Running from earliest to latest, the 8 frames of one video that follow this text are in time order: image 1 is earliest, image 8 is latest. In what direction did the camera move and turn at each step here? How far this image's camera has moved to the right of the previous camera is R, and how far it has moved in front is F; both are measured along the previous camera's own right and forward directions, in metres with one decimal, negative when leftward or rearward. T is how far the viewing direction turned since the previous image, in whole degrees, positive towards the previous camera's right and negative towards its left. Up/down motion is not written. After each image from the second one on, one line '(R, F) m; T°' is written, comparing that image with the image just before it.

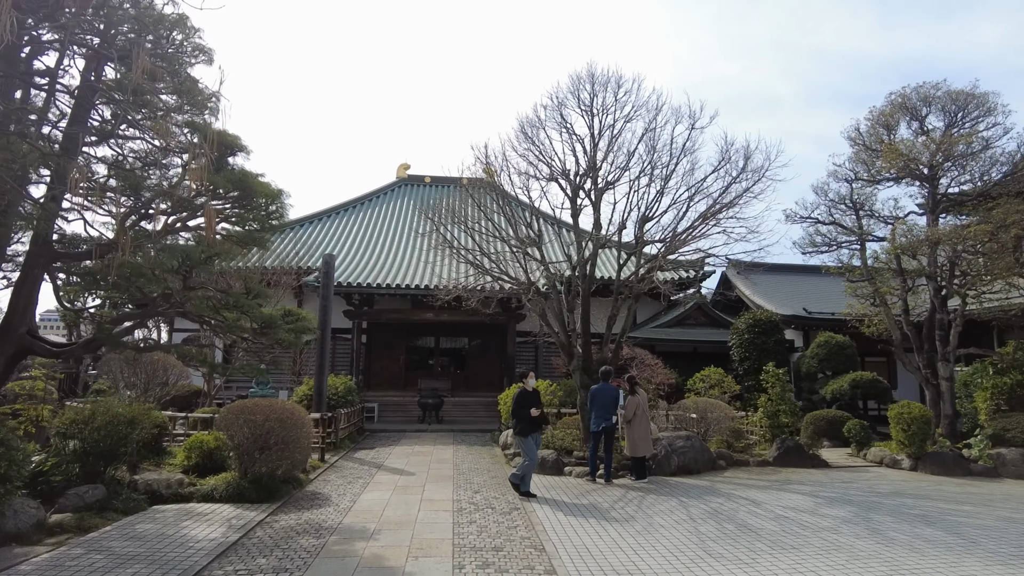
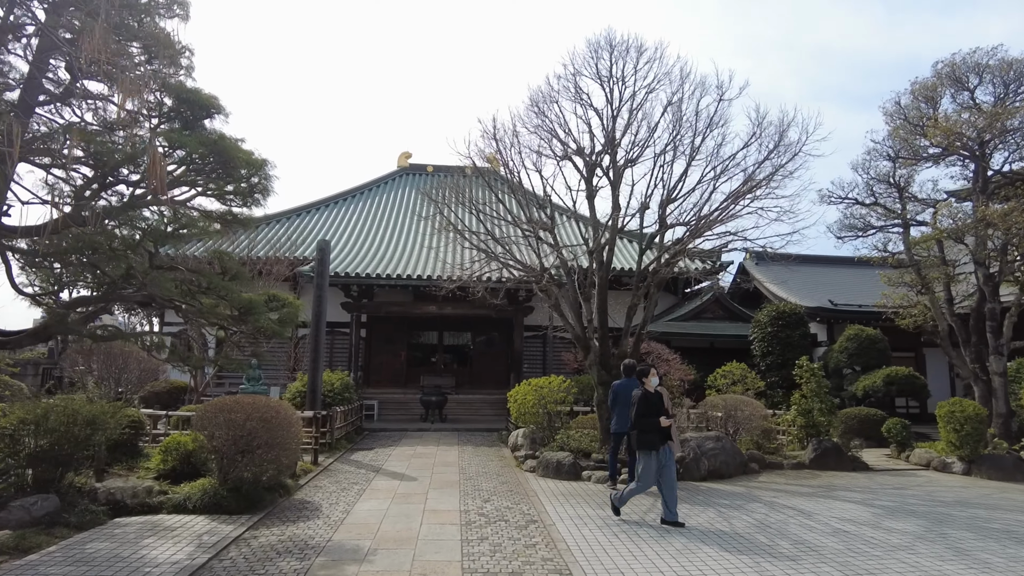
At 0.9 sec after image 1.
(-0.1, +0.8) m; 0°
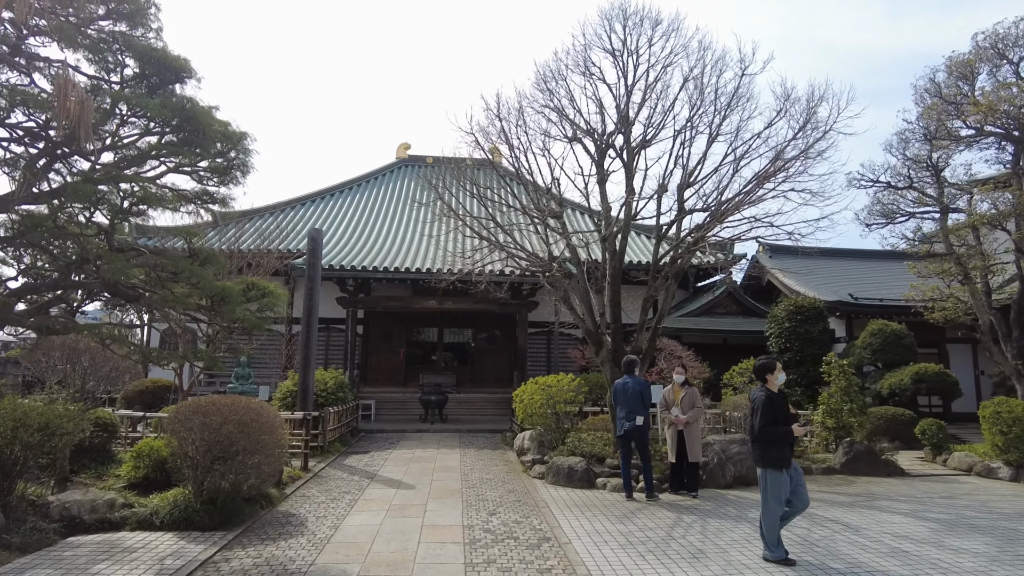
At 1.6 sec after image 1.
(-0.1, +0.7) m; 0°
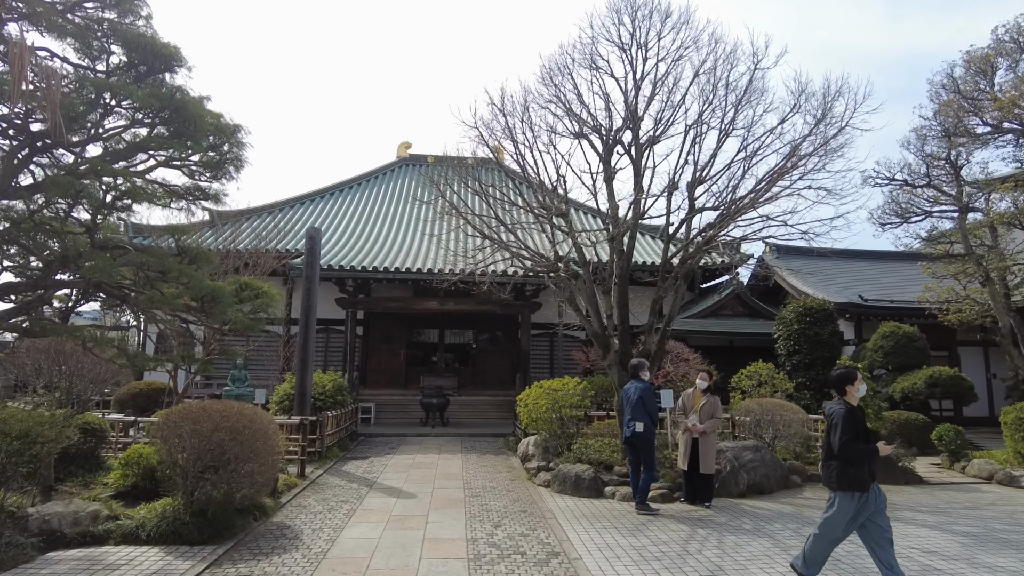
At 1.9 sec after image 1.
(0.0, +0.3) m; 0°
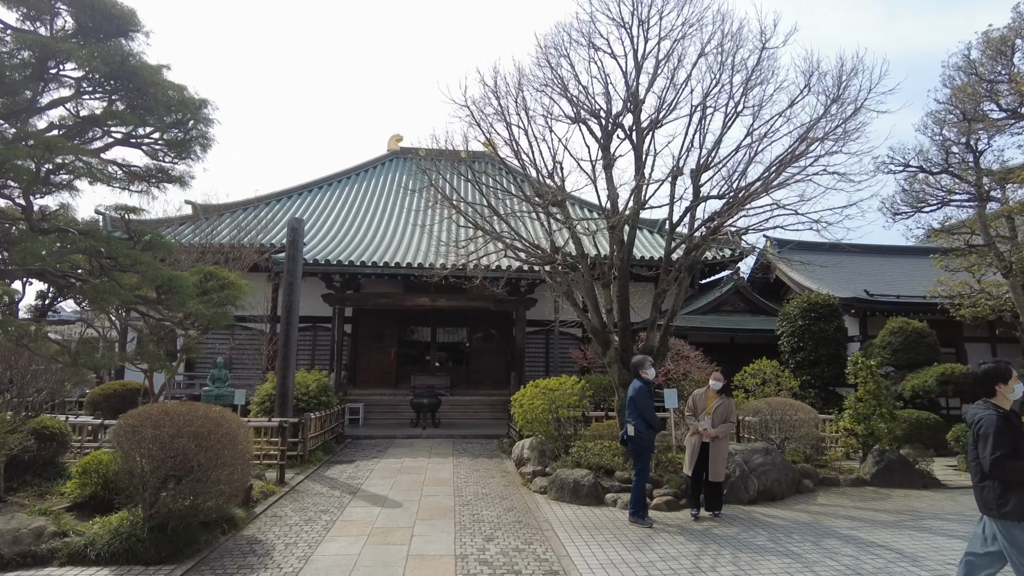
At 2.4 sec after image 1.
(0.0, +0.5) m; 0°
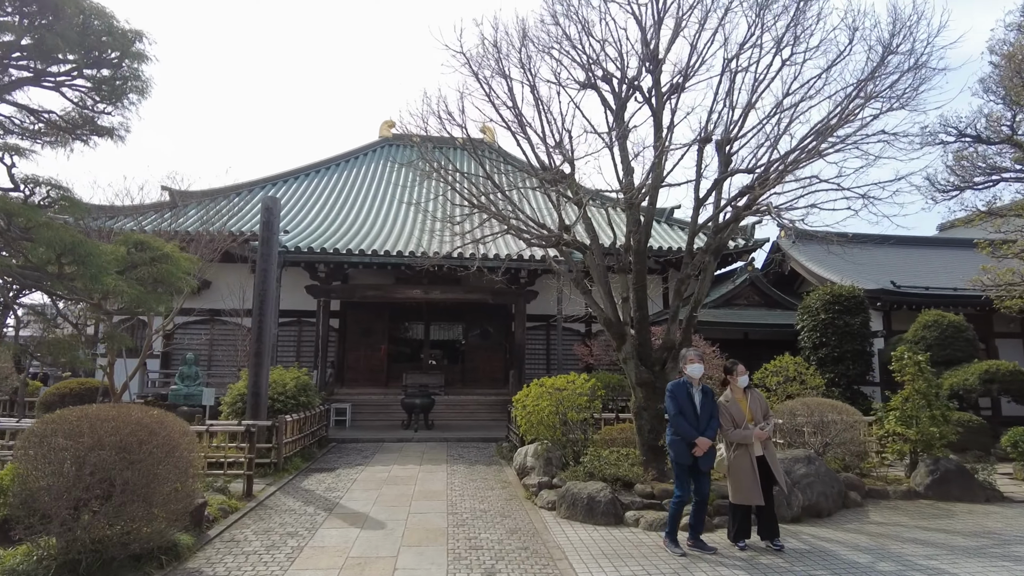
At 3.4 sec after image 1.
(-0.1, +1.0) m; 0°
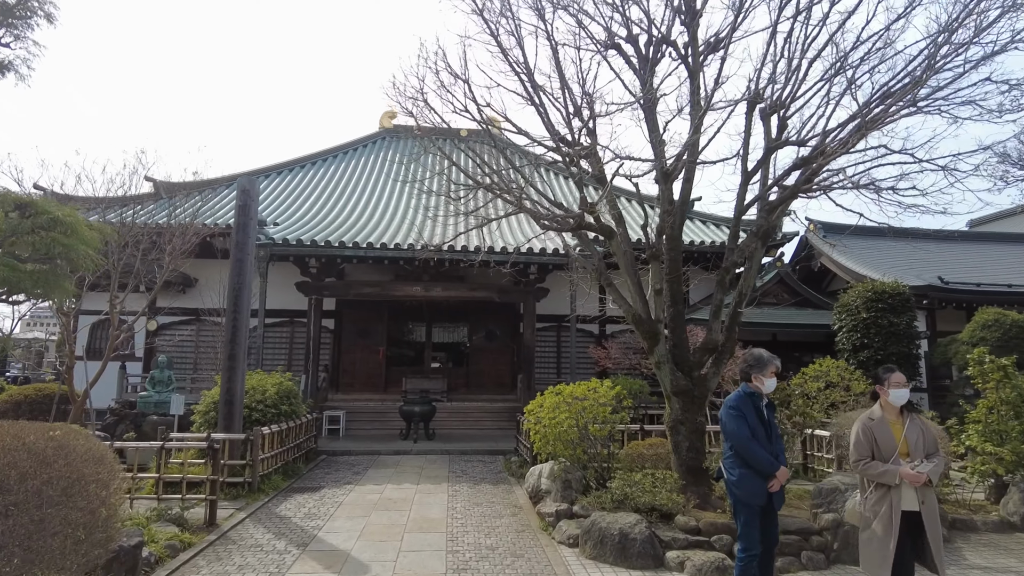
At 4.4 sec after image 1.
(-0.1, +1.0) m; 0°
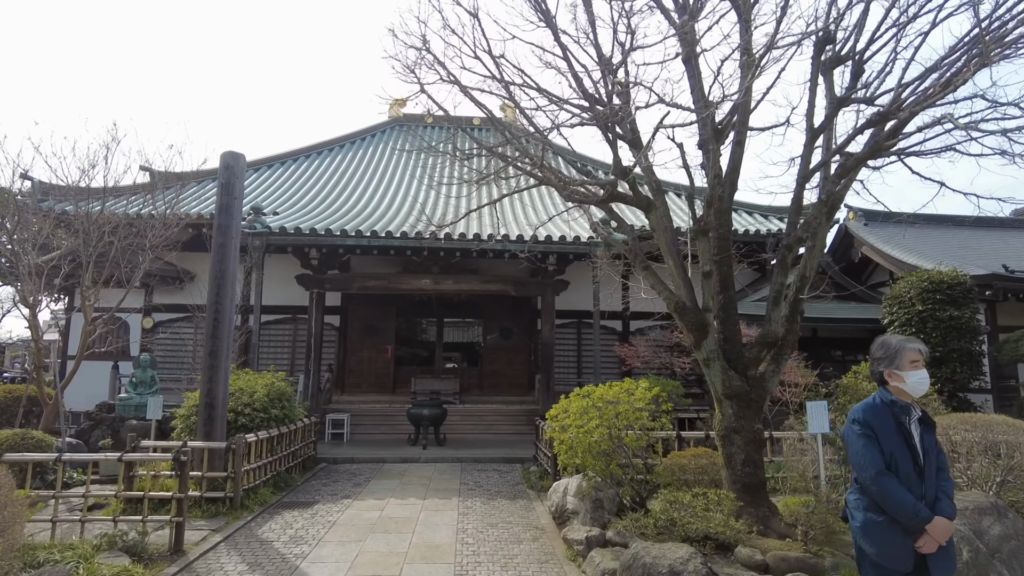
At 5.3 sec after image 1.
(0.0, +0.9) m; -1°
